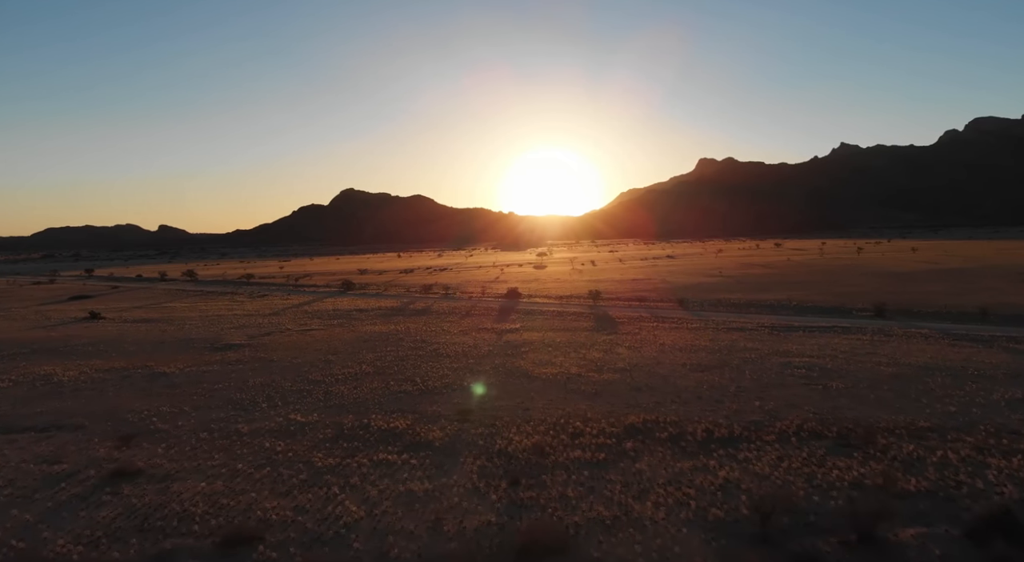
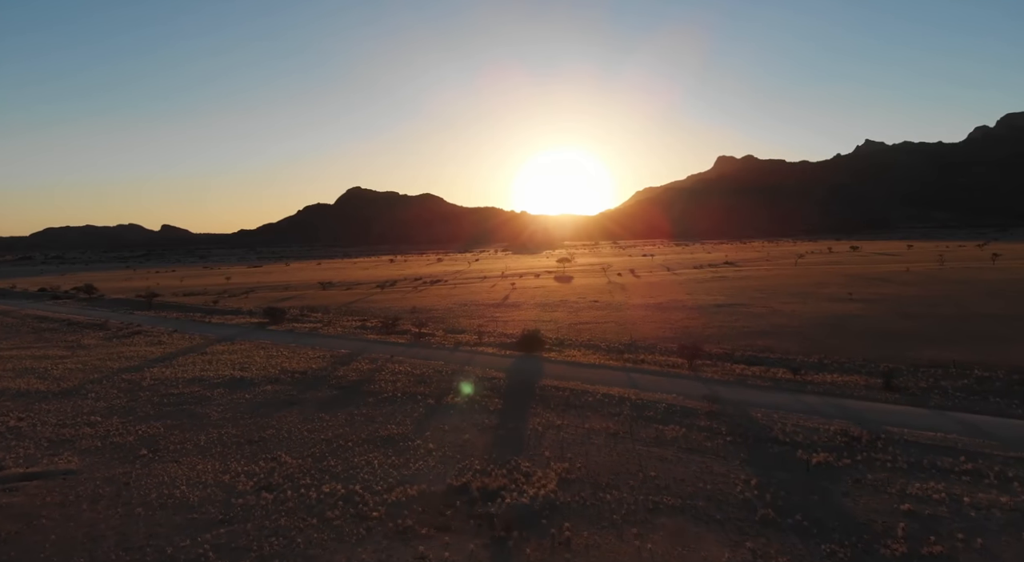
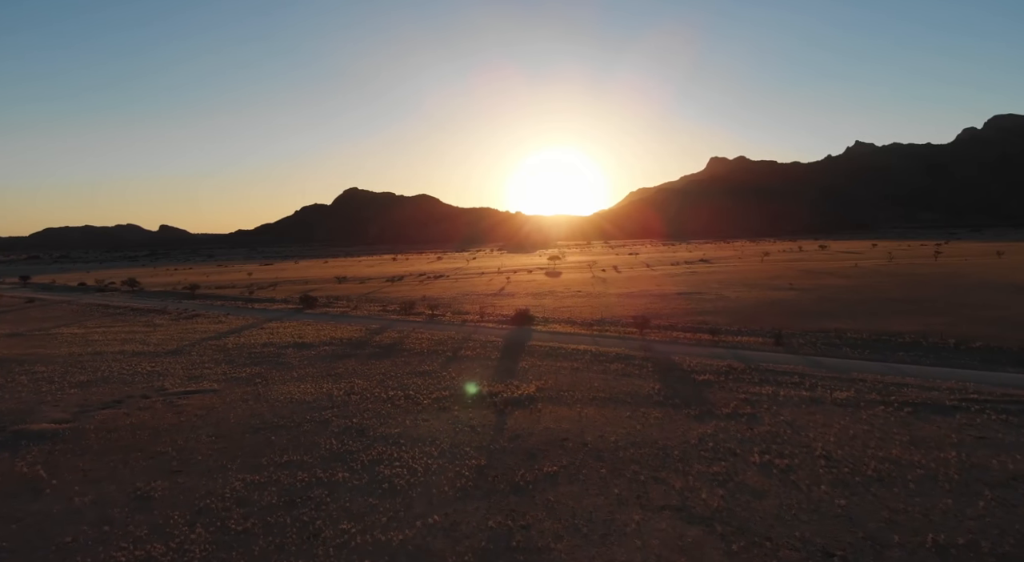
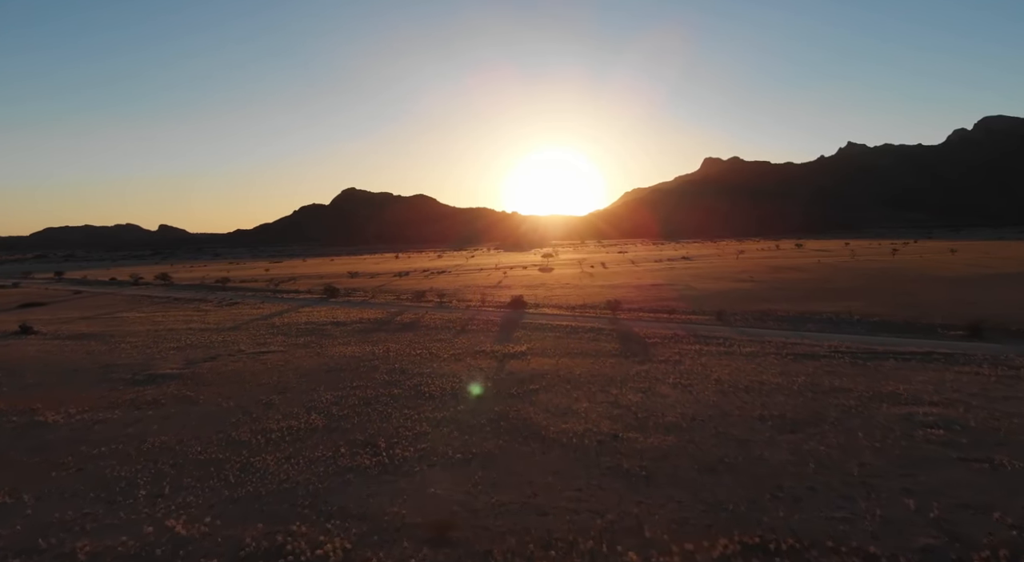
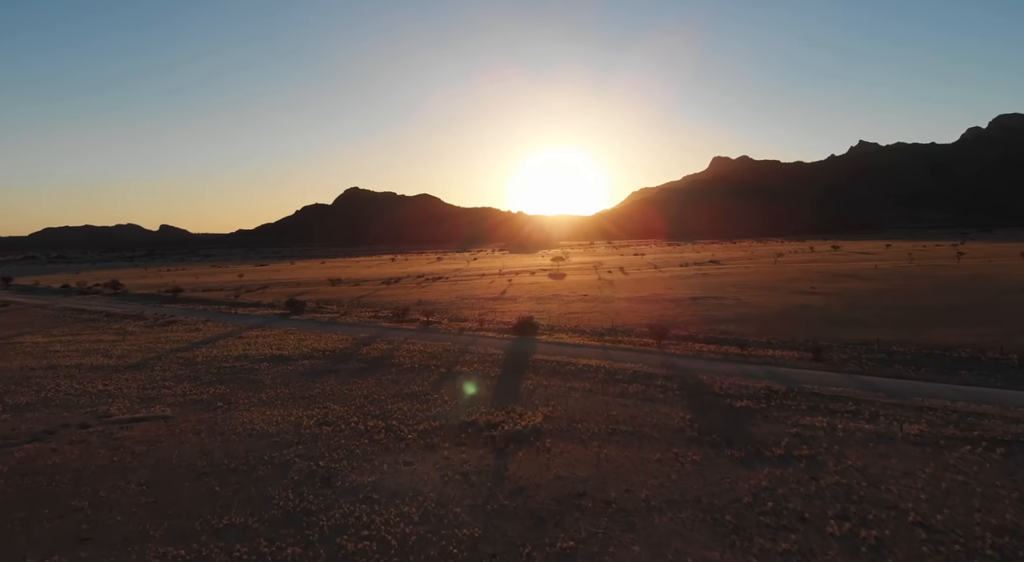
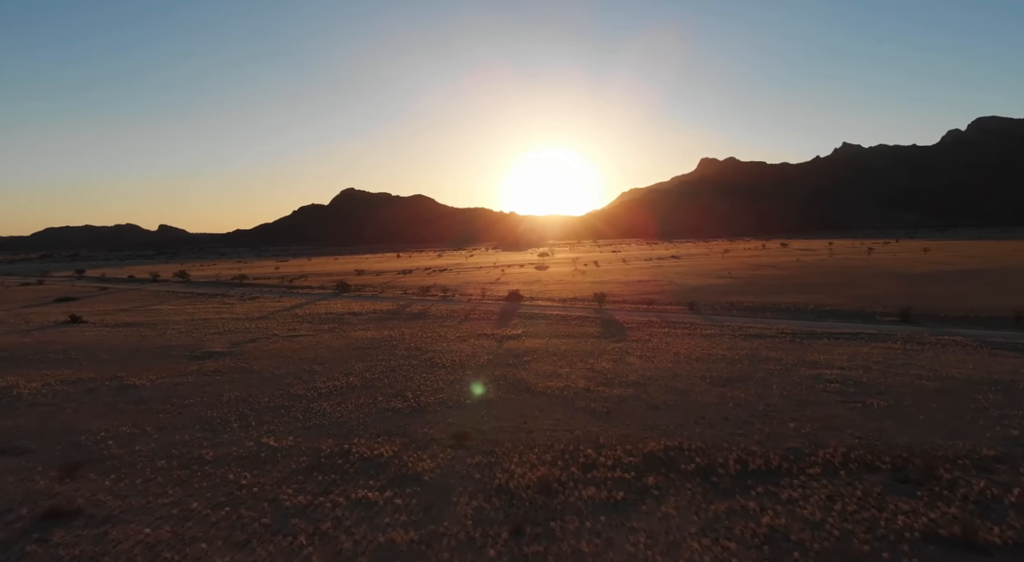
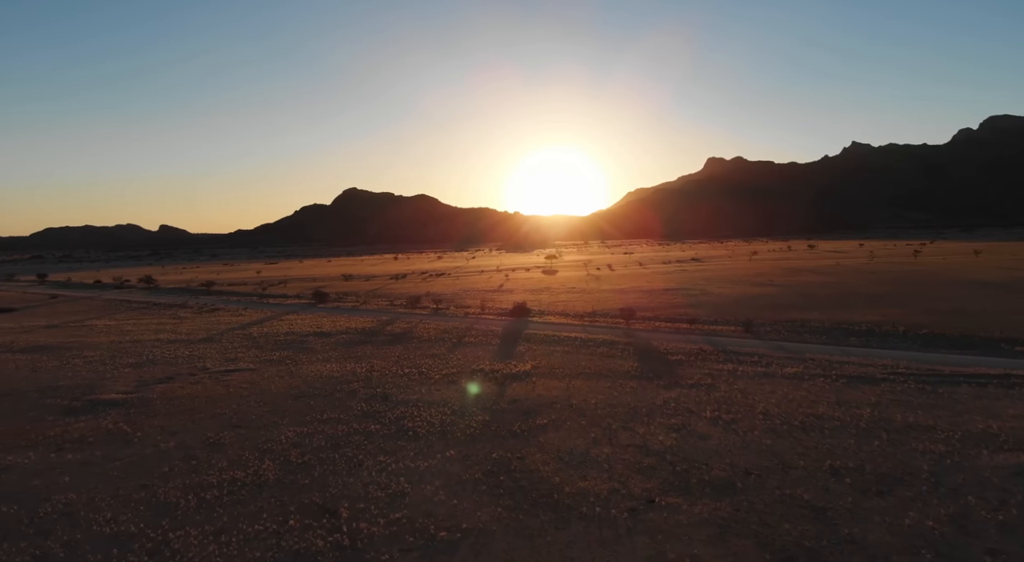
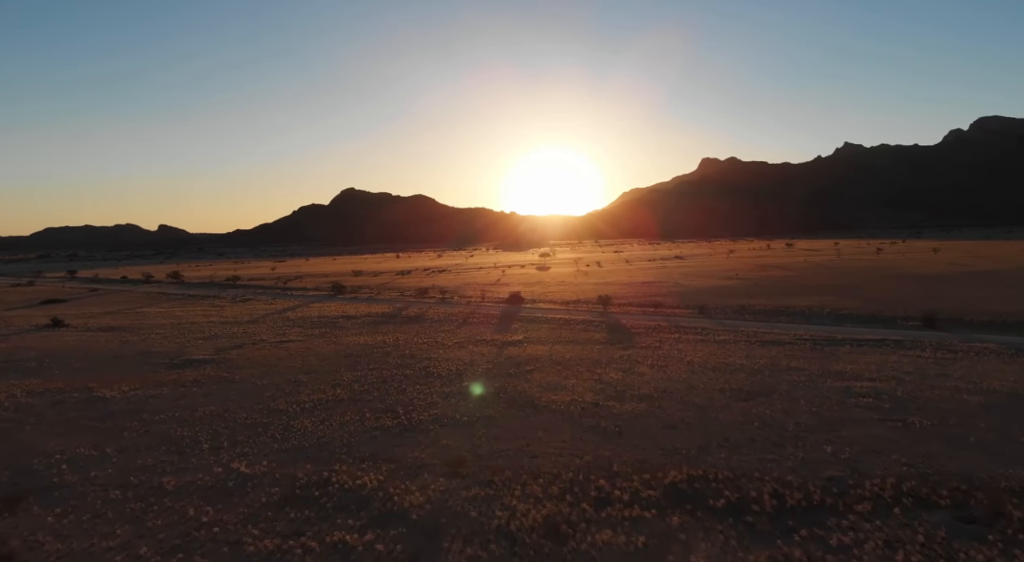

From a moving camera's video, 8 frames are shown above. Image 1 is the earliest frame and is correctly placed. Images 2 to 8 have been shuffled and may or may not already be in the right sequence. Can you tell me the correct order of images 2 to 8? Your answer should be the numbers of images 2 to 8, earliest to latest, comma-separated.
6, 8, 4, 7, 3, 5, 2
